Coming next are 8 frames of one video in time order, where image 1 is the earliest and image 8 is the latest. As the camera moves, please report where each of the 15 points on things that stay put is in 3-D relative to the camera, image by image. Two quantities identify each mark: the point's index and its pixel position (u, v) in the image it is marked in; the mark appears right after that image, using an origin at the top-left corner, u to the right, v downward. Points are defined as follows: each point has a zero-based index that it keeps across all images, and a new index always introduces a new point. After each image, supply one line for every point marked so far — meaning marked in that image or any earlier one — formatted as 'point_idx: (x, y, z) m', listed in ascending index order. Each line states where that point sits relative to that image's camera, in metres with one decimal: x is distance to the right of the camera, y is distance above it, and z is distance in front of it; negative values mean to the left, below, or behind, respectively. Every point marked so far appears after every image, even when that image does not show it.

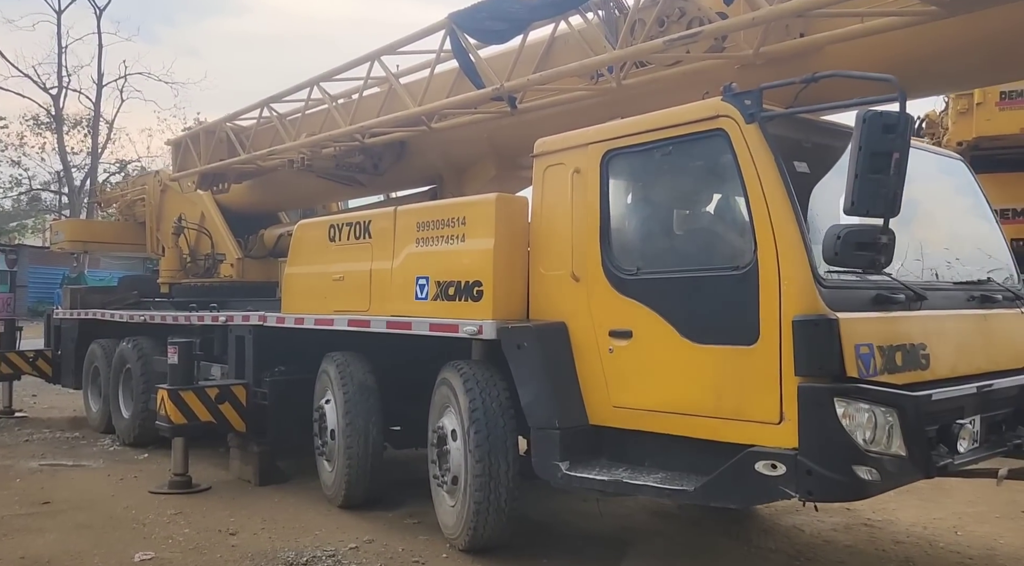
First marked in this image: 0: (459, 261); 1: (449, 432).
0: (-0.3, +0.1, +4.5) m
1: (-0.4, -0.9, +4.6) m
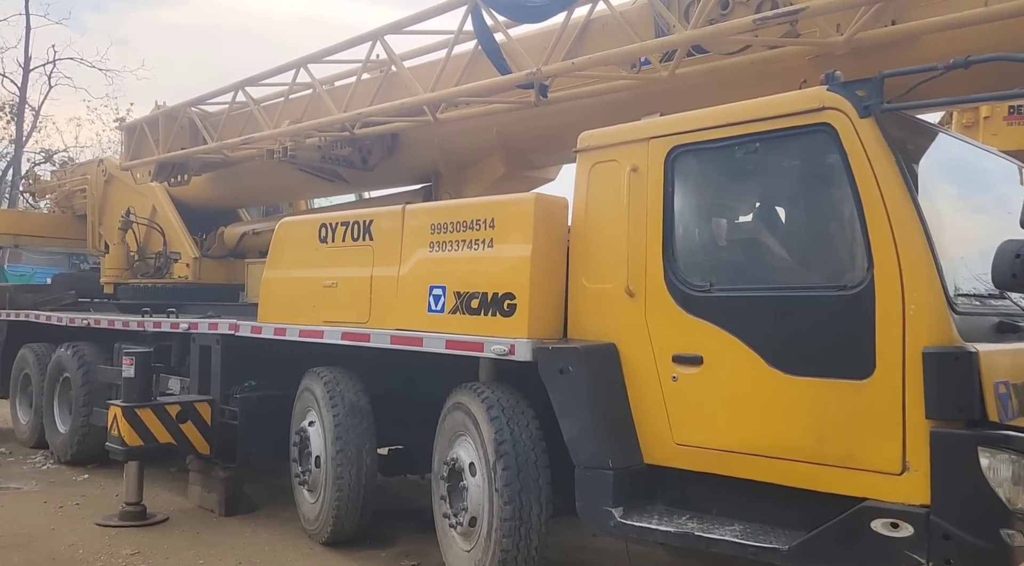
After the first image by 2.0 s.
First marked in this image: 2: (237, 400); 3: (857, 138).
0: (-0.1, +0.1, +3.9) m
1: (-0.2, -0.9, +4.0) m
2: (-1.9, -0.8, +5.4) m
3: (+1.2, +0.5, +2.9) m
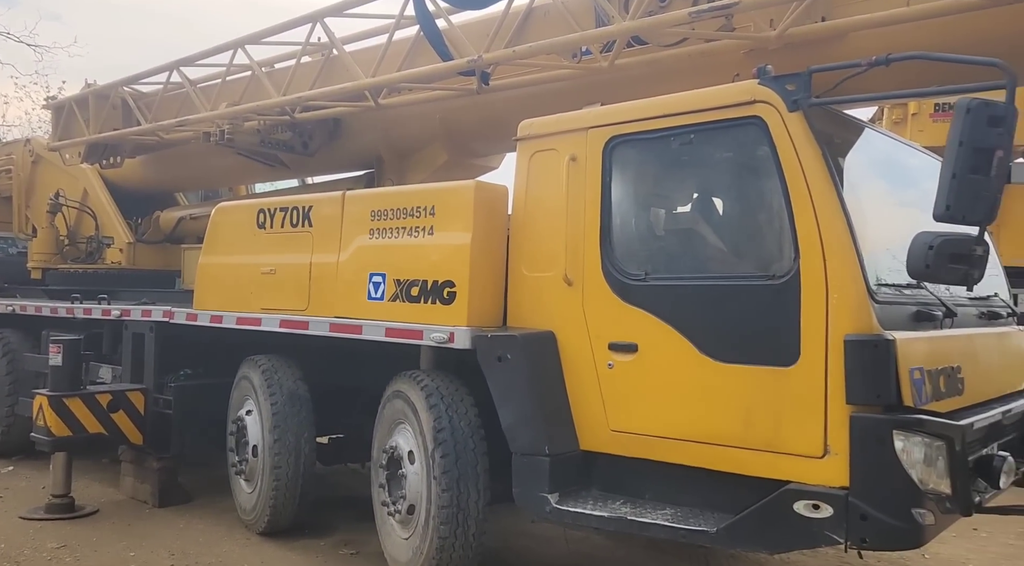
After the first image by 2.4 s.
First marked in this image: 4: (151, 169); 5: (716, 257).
0: (-0.4, +0.1, +3.9) m
1: (-0.5, -0.9, +4.0) m
2: (-2.3, -0.7, +5.3) m
3: (+1.0, +0.6, +2.9) m
4: (-3.5, +1.1, +7.5) m
5: (+0.8, +0.1, +3.1) m
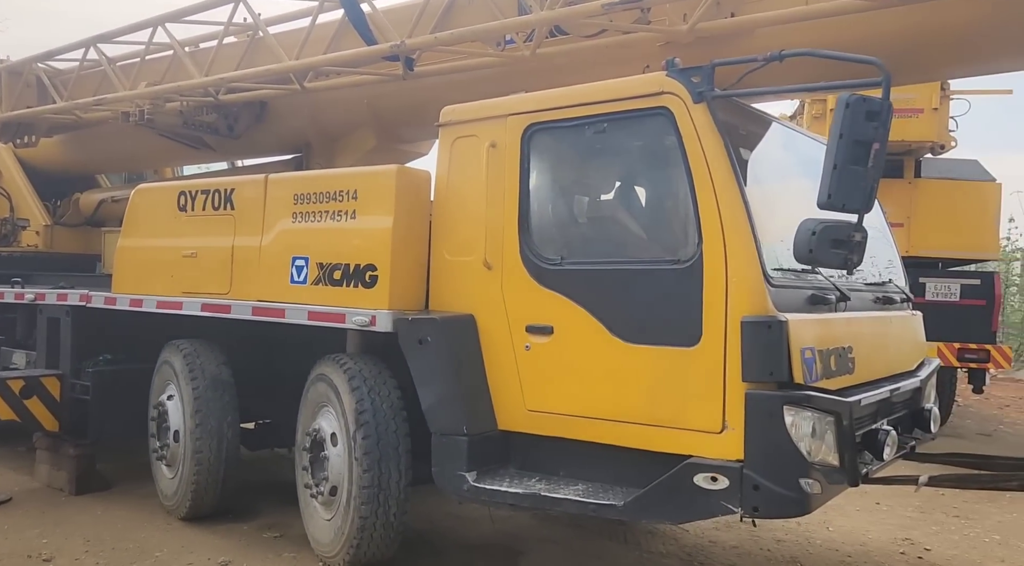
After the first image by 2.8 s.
0: (-0.8, +0.2, +3.9) m
1: (-0.9, -0.8, +4.0) m
2: (-2.8, -0.6, +5.2) m
3: (+0.7, +0.6, +3.1) m
4: (-4.1, +1.2, +7.3) m
5: (+0.5, +0.2, +3.3) m
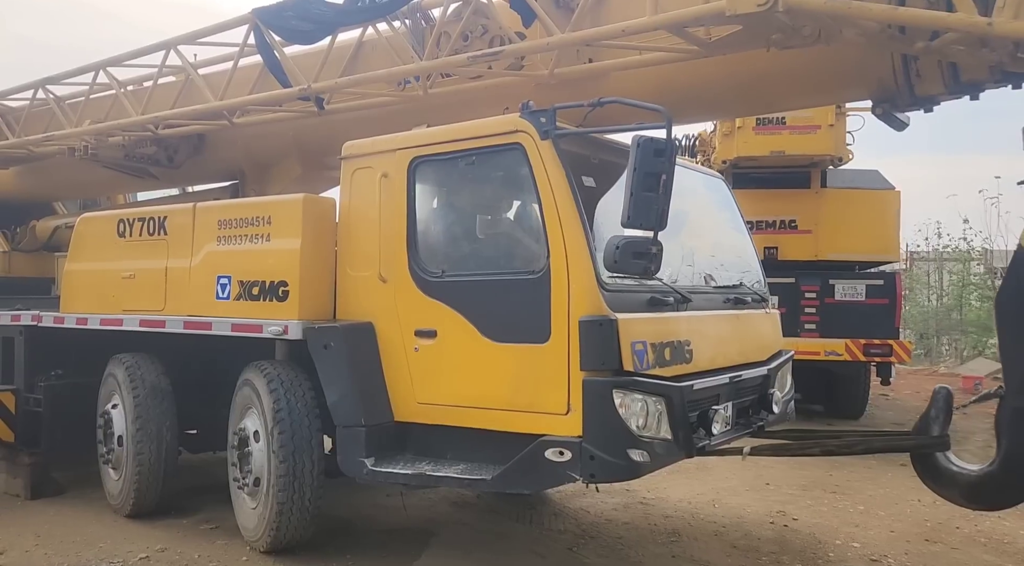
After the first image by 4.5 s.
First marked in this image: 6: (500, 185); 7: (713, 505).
0: (-1.4, +0.1, +4.4) m
1: (-1.5, -0.9, +4.6) m
2: (-3.4, -0.8, +5.7) m
3: (+0.1, +0.6, +3.7) m
4: (-4.8, +1.0, +7.8) m
5: (-0.1, +0.1, +3.9) m
6: (-0.1, +0.5, +3.8) m
7: (+1.4, -1.6, +5.6) m
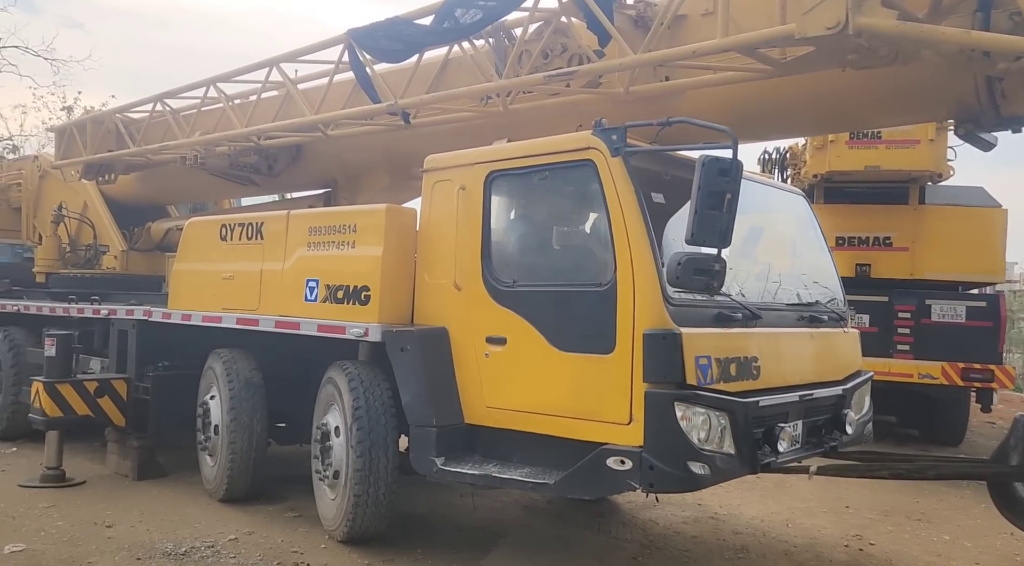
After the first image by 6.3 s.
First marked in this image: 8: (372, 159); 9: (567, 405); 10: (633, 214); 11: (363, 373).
0: (-1.0, +0.1, +4.7) m
1: (-1.1, -0.9, +4.8) m
2: (-2.8, -0.7, +6.2) m
3: (+0.5, +0.5, +3.8) m
4: (-3.9, +1.0, +8.4) m
5: (+0.3, +0.1, +4.0) m
6: (+0.3, +0.4, +3.9) m
7: (+1.9, -1.7, +5.5) m
8: (-1.1, +1.0, +6.1) m
9: (+0.3, -0.6, +3.8) m
10: (+0.6, +0.3, +3.7) m
11: (-0.9, -0.5, +4.8) m
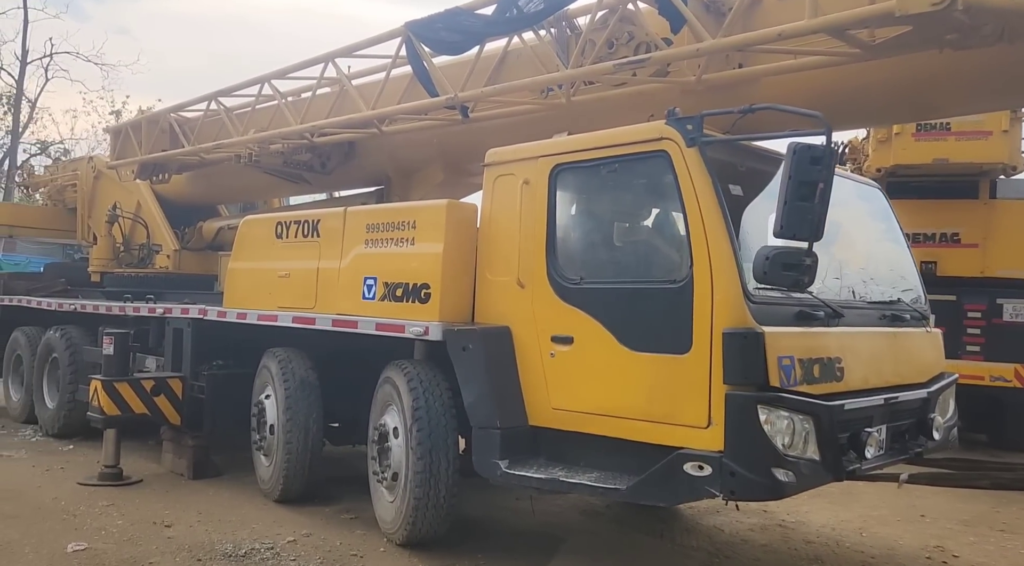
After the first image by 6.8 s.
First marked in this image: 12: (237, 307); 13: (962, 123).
0: (-0.6, +0.1, +4.6) m
1: (-0.7, -0.9, +4.7) m
2: (-2.4, -0.7, +6.2) m
3: (+0.8, +0.5, +3.6) m
4: (-3.4, +1.1, +8.4) m
5: (+0.6, +0.1, +3.8) m
6: (+0.6, +0.4, +3.8) m
7: (+2.3, -1.7, +5.3) m
8: (-0.6, +1.0, +6.0) m
9: (+0.6, -0.6, +3.7) m
10: (+0.9, +0.3, +3.5) m
11: (-0.5, -0.5, +4.6) m
12: (-2.0, -0.2, +5.9) m
13: (+4.6, +1.7, +8.1) m
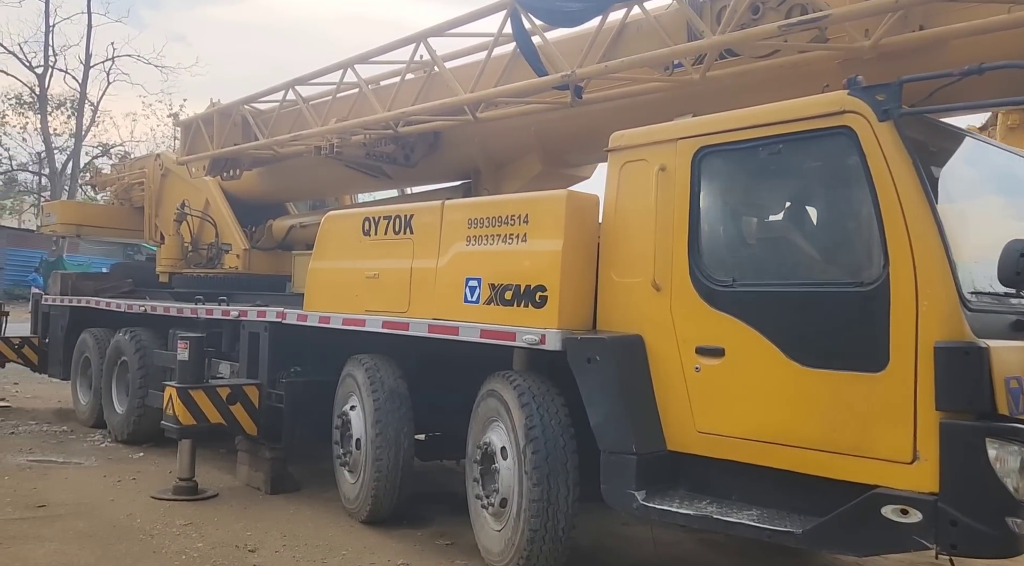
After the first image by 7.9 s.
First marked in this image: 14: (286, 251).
0: (0.0, +0.1, +4.1) m
1: (-0.1, -0.9, +4.2) m
2: (-1.7, -0.7, +5.7) m
3: (+1.4, +0.5, +3.0) m
4: (-2.5, +1.0, +8.1) m
5: (+1.2, +0.1, +3.2) m
6: (+1.2, +0.4, +3.2) m
7: (+3.0, -1.7, +4.6) m
8: (+0.1, +1.0, +5.4) m
9: (+1.2, -0.6, +3.1) m
10: (+1.5, +0.3, +2.9) m
11: (+0.1, -0.5, +4.1) m
12: (-1.3, -0.2, +5.4) m
13: (+5.5, +1.6, +7.3) m
14: (-2.4, +0.3, +8.5) m
